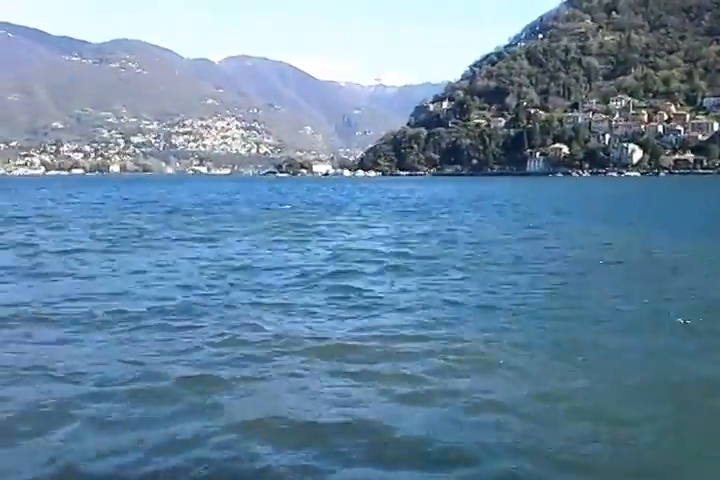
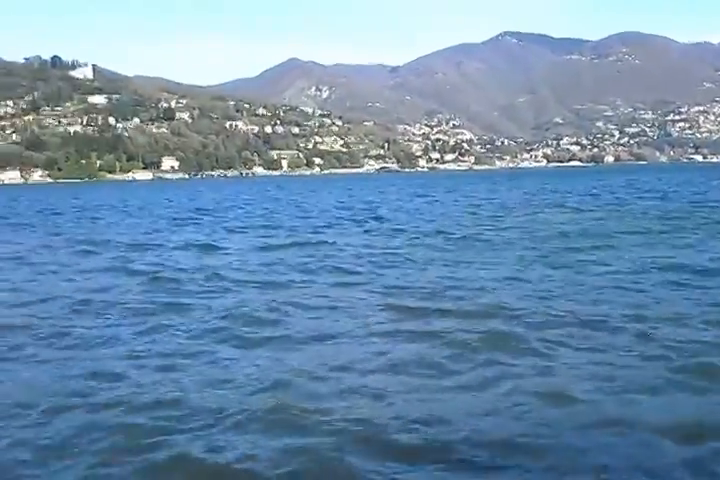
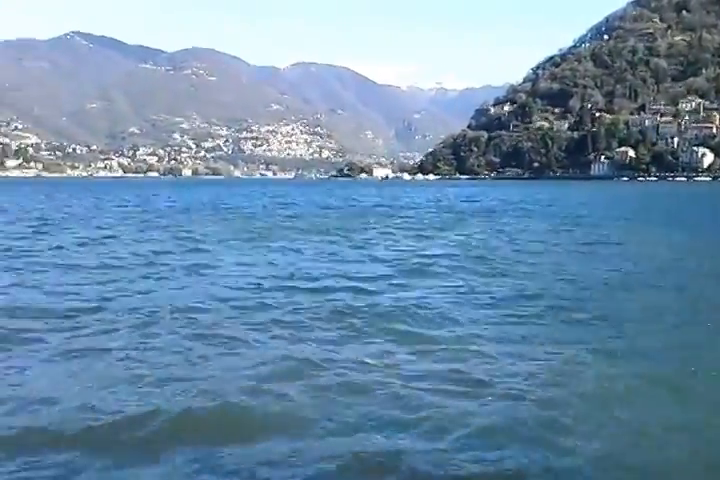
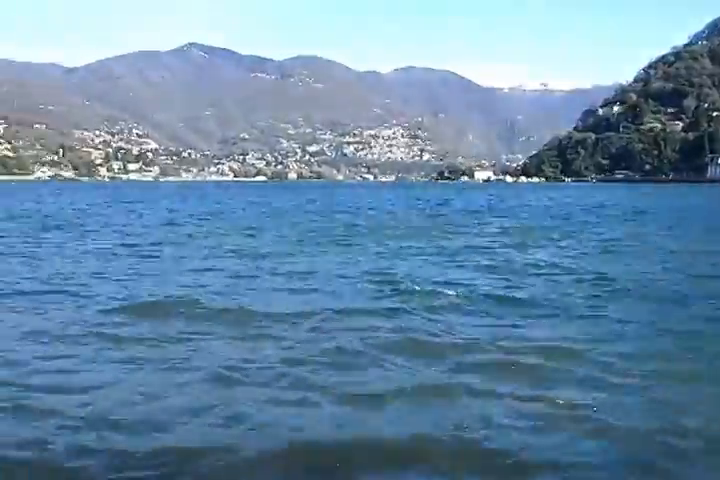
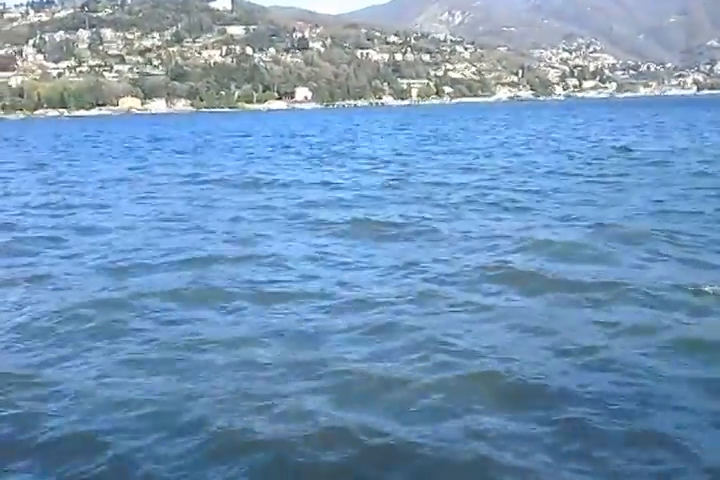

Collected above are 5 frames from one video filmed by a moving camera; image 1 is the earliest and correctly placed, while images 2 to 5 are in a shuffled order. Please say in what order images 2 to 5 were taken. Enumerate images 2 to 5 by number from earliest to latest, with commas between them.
3, 4, 2, 5
